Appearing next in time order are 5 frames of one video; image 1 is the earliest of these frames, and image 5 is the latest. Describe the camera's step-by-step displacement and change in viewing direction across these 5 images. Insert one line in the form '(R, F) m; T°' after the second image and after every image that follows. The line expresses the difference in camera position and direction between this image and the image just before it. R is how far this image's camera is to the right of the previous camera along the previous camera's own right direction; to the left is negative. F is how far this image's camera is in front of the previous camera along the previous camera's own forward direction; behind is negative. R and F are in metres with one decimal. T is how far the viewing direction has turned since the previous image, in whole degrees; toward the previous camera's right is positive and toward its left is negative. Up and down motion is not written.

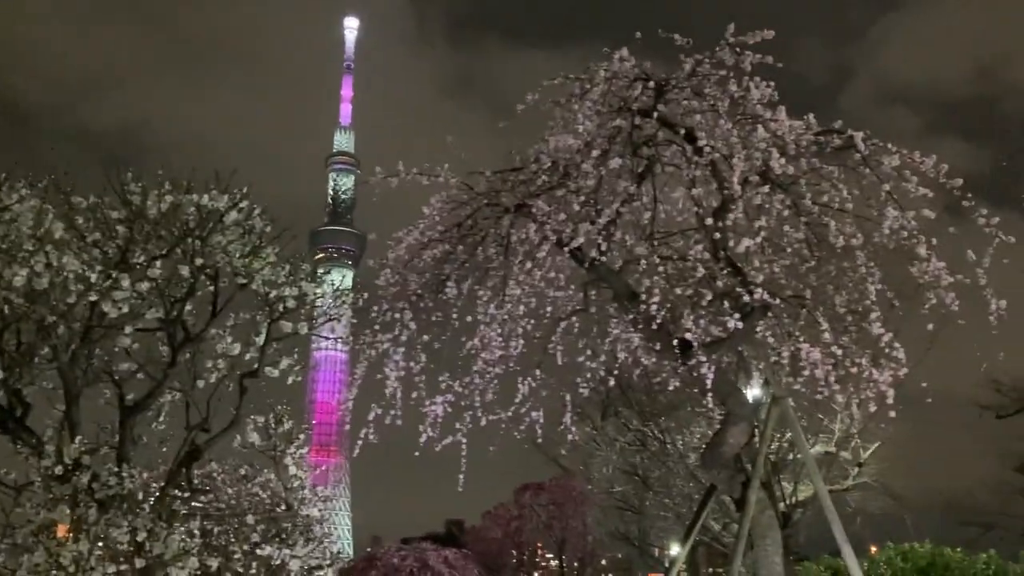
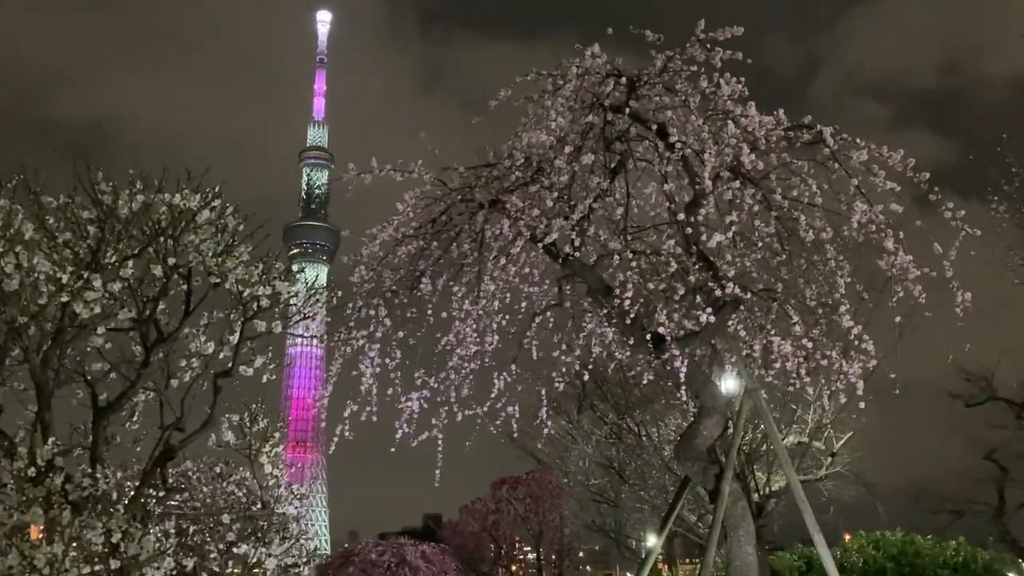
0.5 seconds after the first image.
(0.0, 0.0) m; +1°
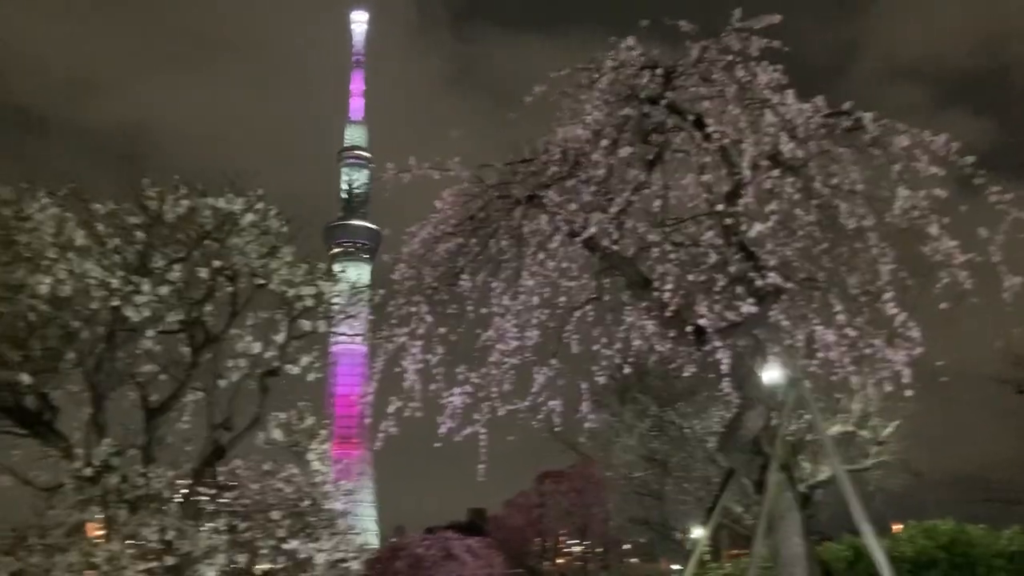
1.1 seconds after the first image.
(0.0, 0.0) m; -2°
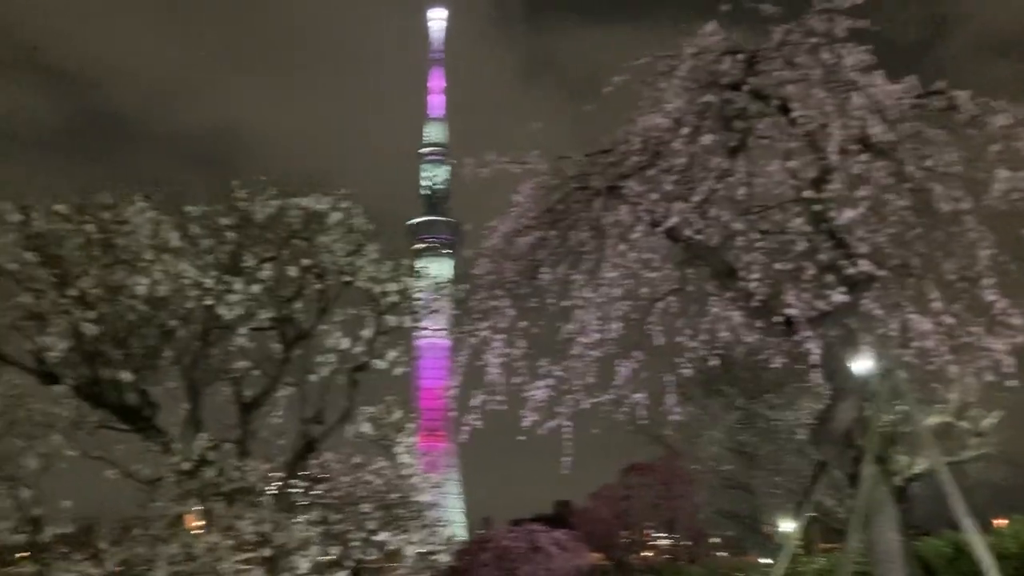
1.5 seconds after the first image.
(0.0, 0.0) m; -5°
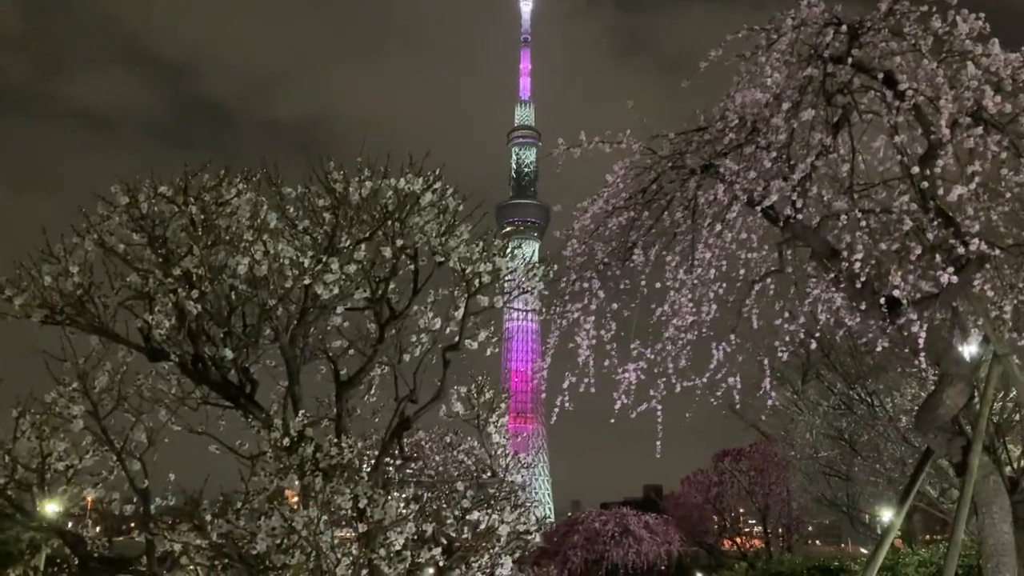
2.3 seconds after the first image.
(0.0, 0.0) m; -6°
